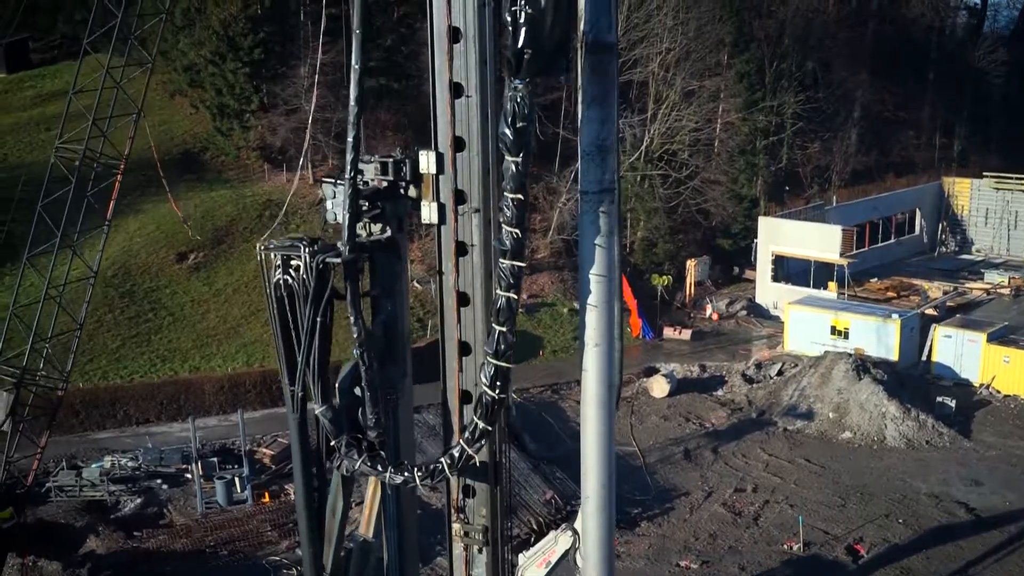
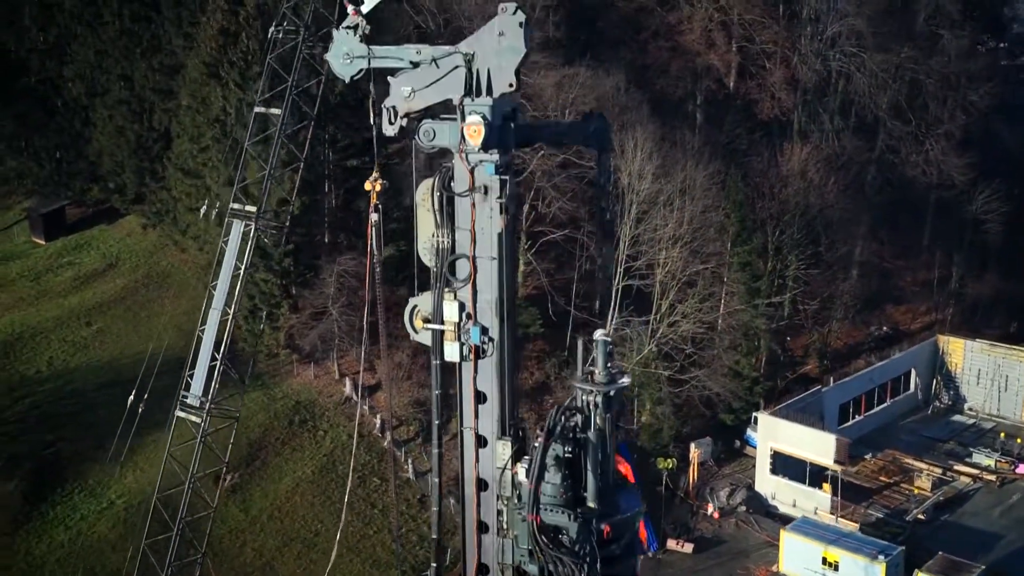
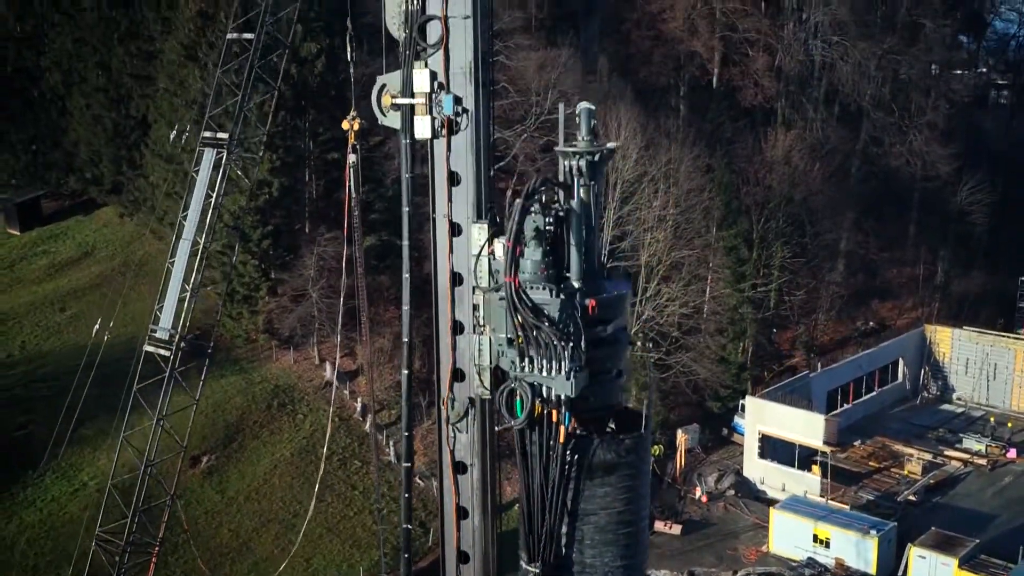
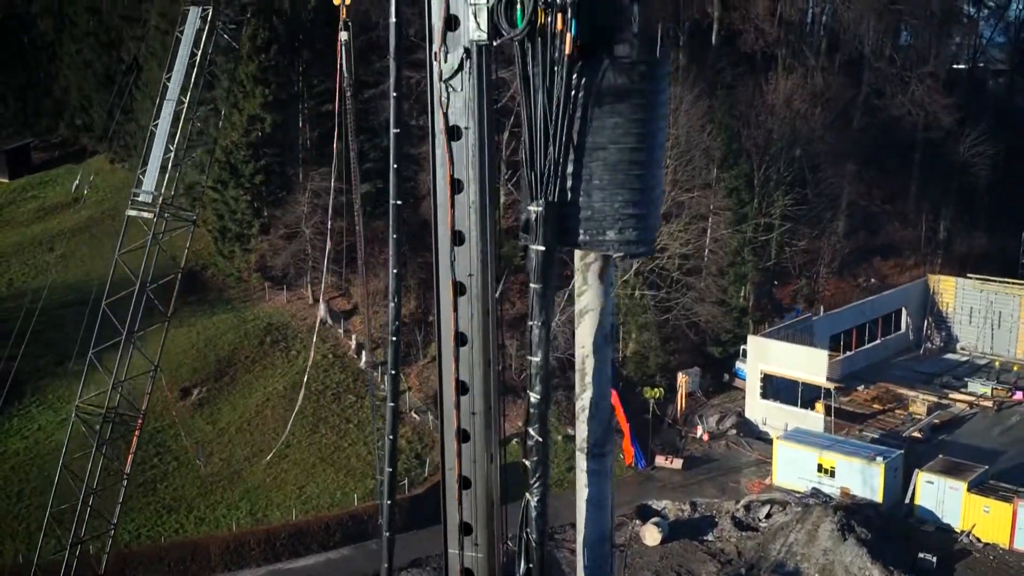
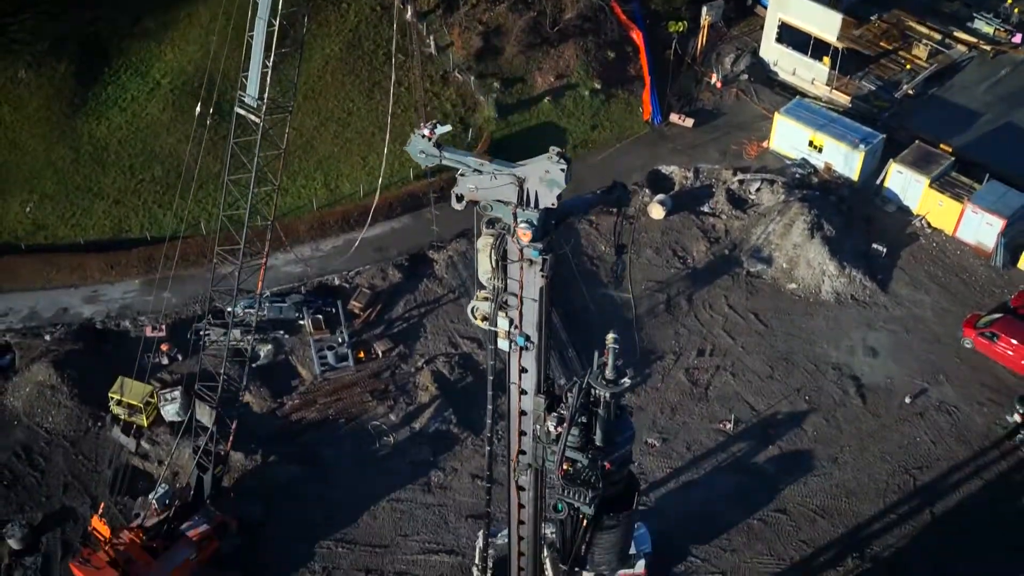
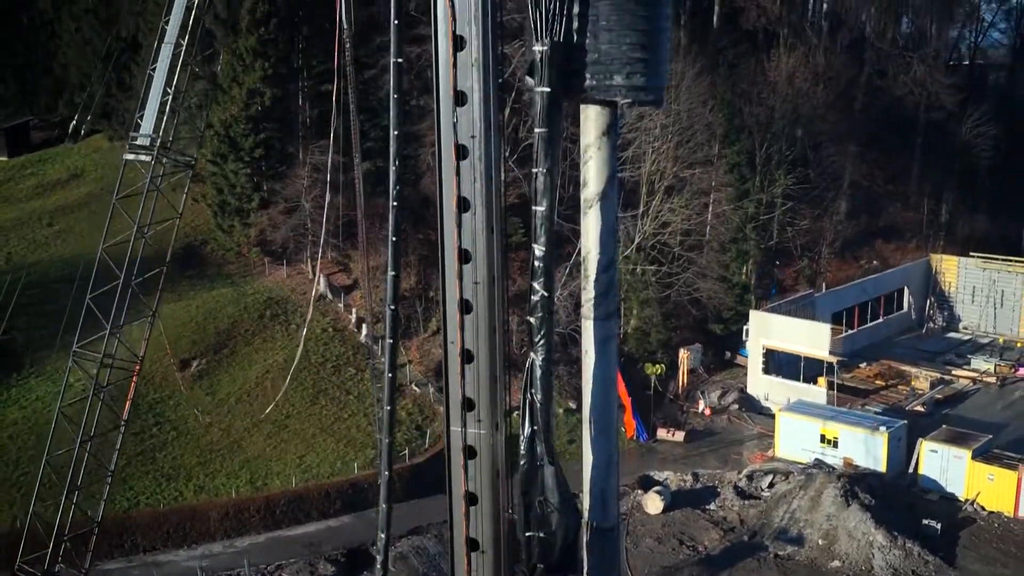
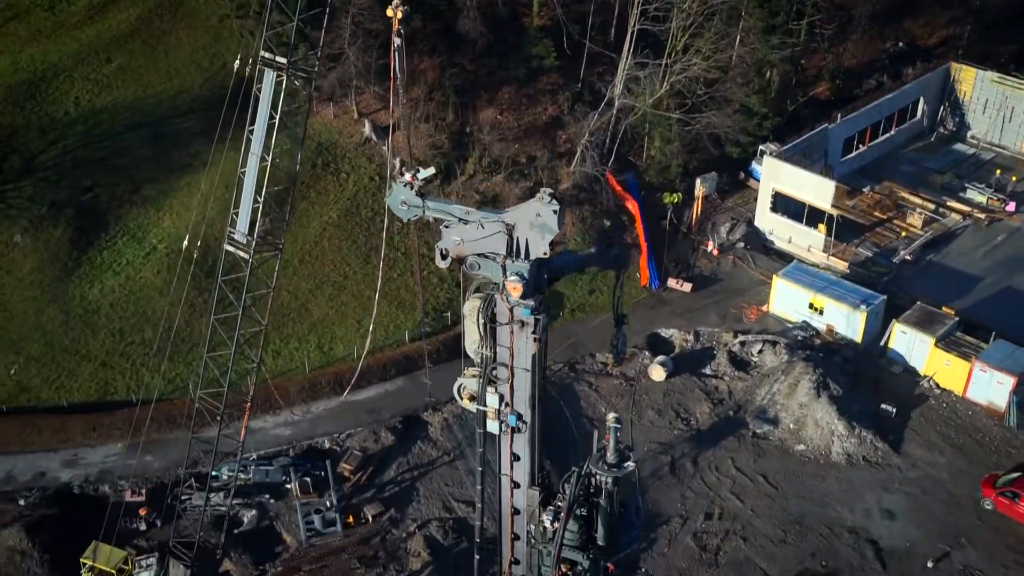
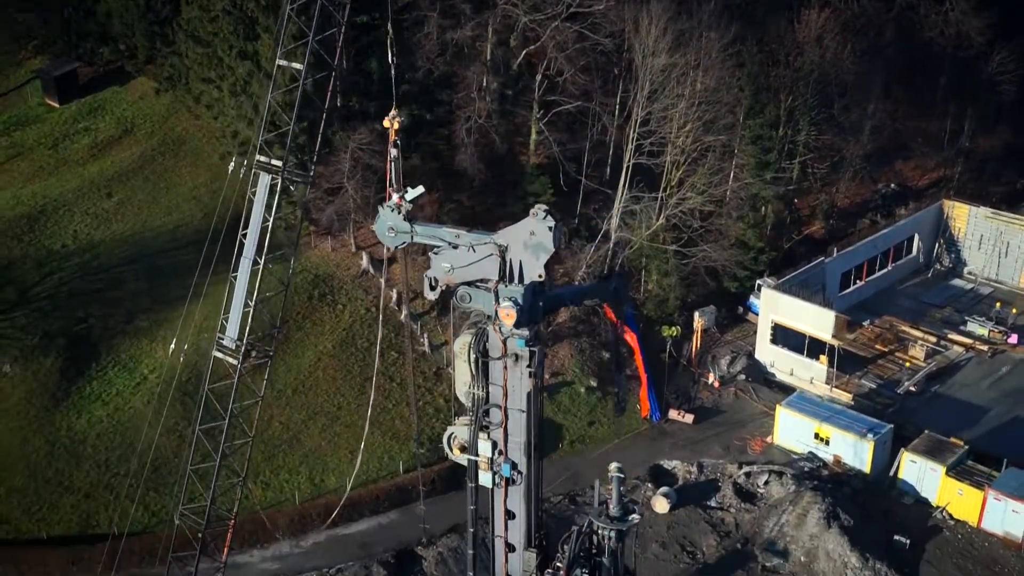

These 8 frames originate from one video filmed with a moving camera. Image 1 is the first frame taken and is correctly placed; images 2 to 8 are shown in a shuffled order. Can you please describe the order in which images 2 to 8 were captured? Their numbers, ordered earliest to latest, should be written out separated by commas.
6, 4, 3, 2, 8, 7, 5
